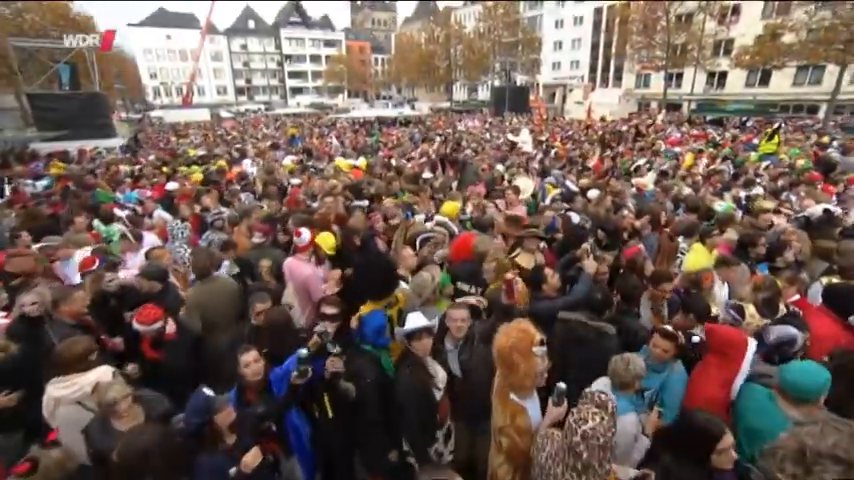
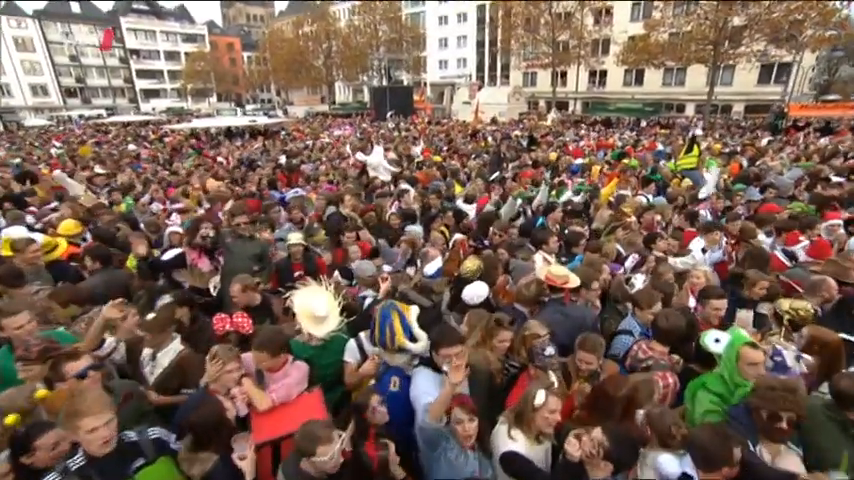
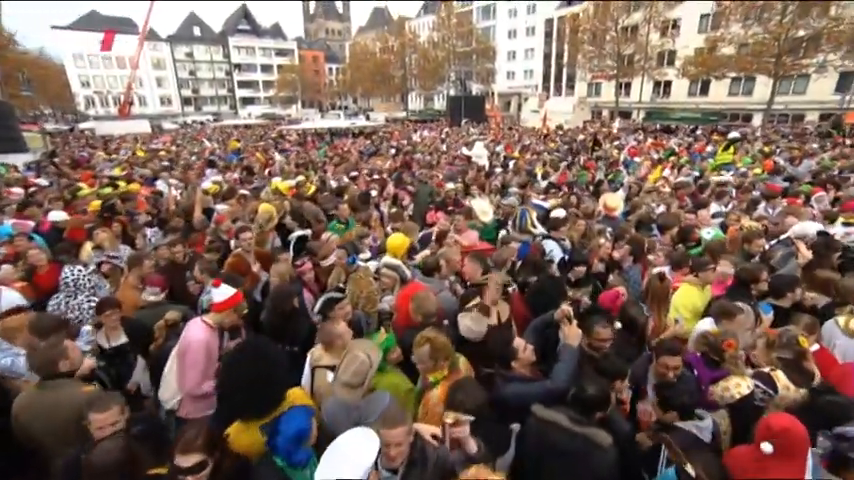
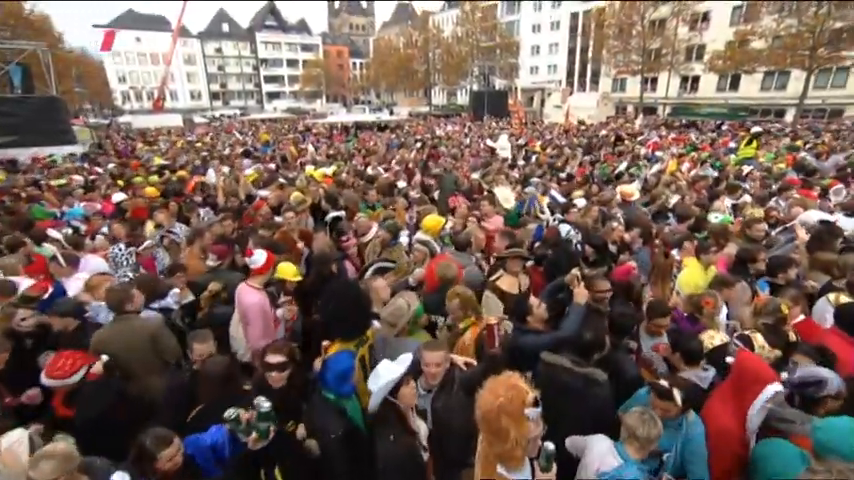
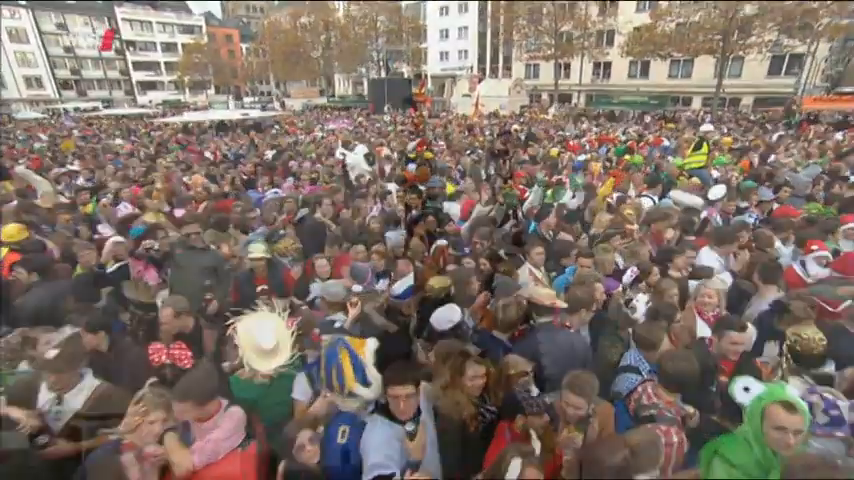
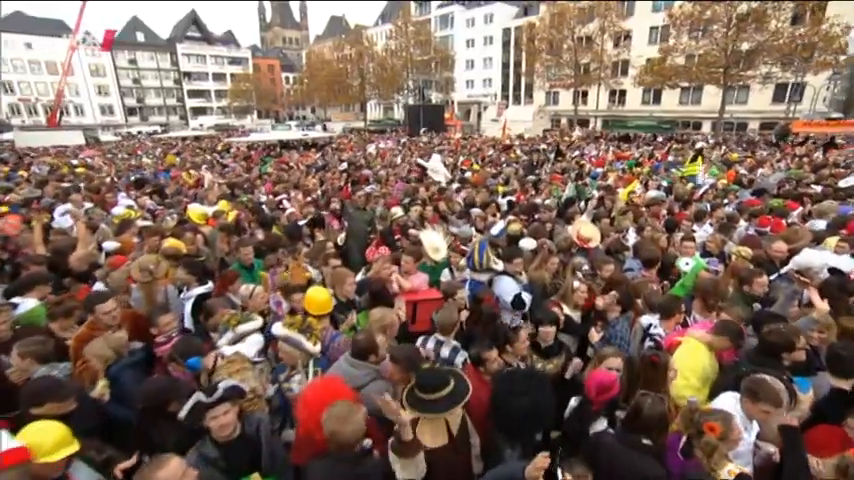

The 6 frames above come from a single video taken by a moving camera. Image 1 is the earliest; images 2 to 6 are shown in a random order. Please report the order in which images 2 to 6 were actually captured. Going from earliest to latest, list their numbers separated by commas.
4, 3, 6, 2, 5
